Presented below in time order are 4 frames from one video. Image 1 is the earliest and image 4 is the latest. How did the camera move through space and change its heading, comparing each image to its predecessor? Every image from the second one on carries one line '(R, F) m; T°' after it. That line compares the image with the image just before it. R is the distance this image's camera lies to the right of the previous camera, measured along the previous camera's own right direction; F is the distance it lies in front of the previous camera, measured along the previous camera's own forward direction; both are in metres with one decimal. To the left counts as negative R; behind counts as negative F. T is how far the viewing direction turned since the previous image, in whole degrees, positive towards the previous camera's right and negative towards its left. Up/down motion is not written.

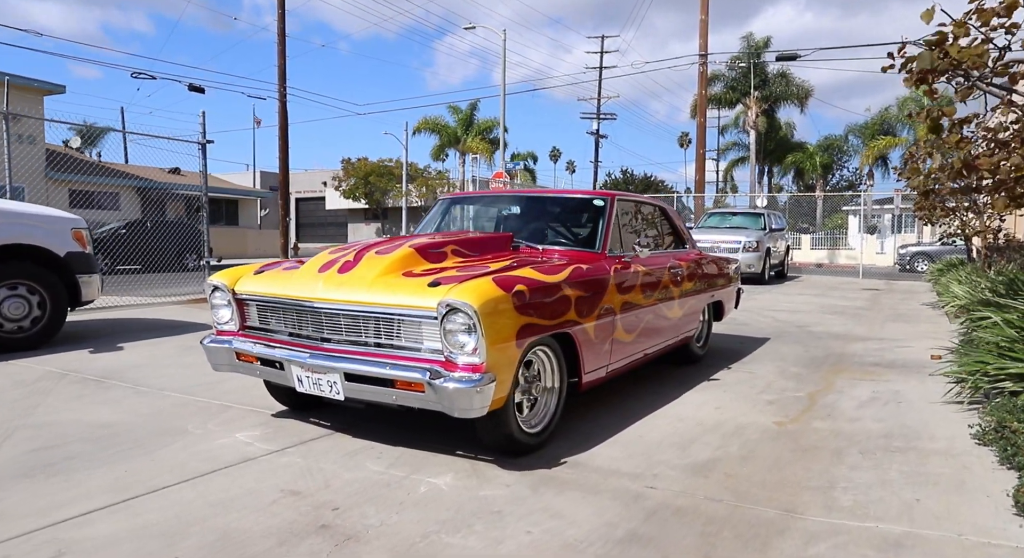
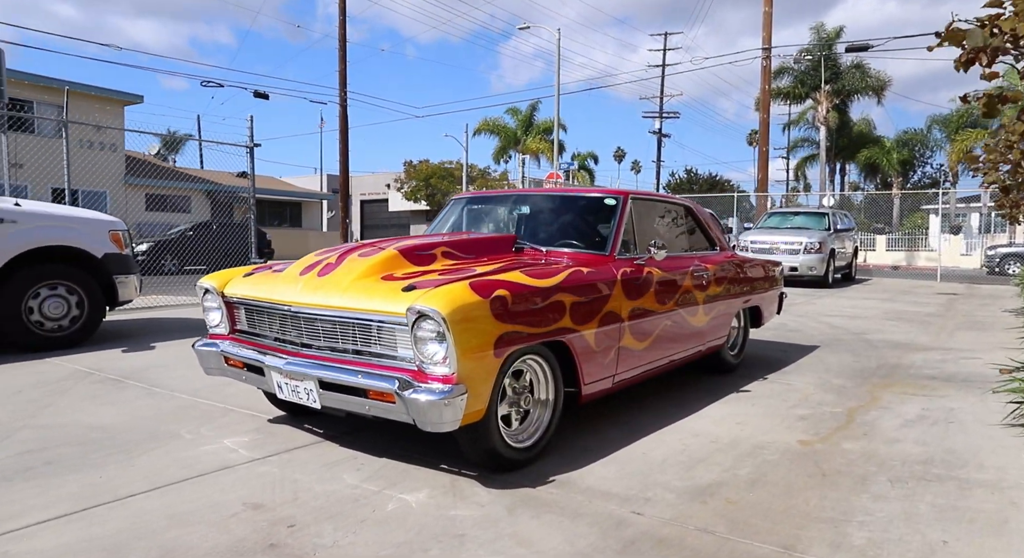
(+0.4, +0.3) m; -5°
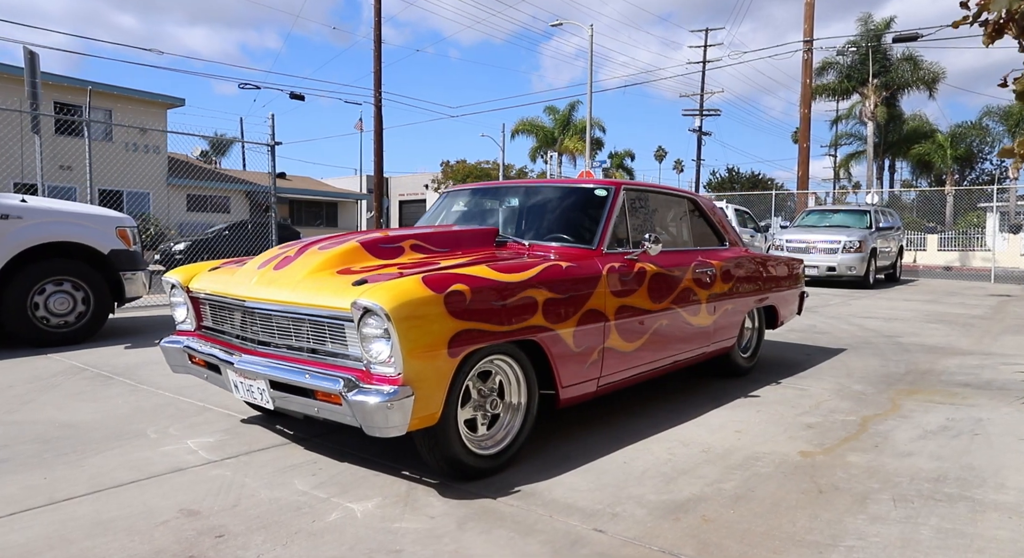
(+0.4, +0.3) m; -3°
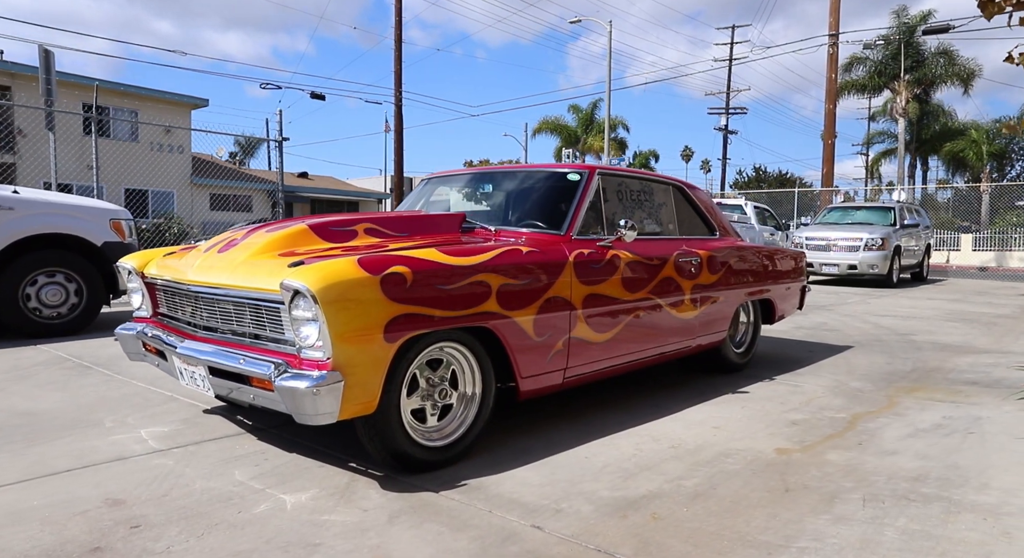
(+0.4, +0.2) m; -2°
